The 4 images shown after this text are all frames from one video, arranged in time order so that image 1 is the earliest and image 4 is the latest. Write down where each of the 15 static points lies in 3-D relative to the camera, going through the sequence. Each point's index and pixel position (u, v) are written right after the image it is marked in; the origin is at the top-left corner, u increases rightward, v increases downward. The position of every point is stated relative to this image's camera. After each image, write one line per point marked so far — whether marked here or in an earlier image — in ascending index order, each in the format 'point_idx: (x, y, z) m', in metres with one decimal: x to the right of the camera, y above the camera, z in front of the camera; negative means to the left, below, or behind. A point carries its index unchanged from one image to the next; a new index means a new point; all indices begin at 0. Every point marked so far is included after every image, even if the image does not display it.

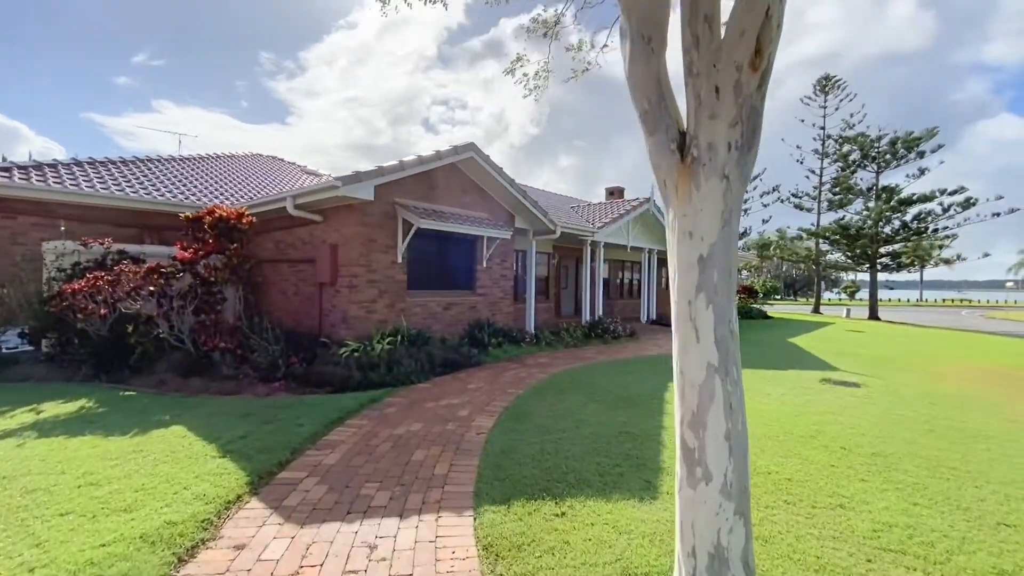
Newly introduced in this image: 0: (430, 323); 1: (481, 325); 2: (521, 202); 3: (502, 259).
0: (-1.7, -0.8, +9.9) m
1: (-0.7, -0.8, +10.6) m
2: (+0.2, +2.0, +11.3) m
3: (-0.2, +0.7, +11.5) m
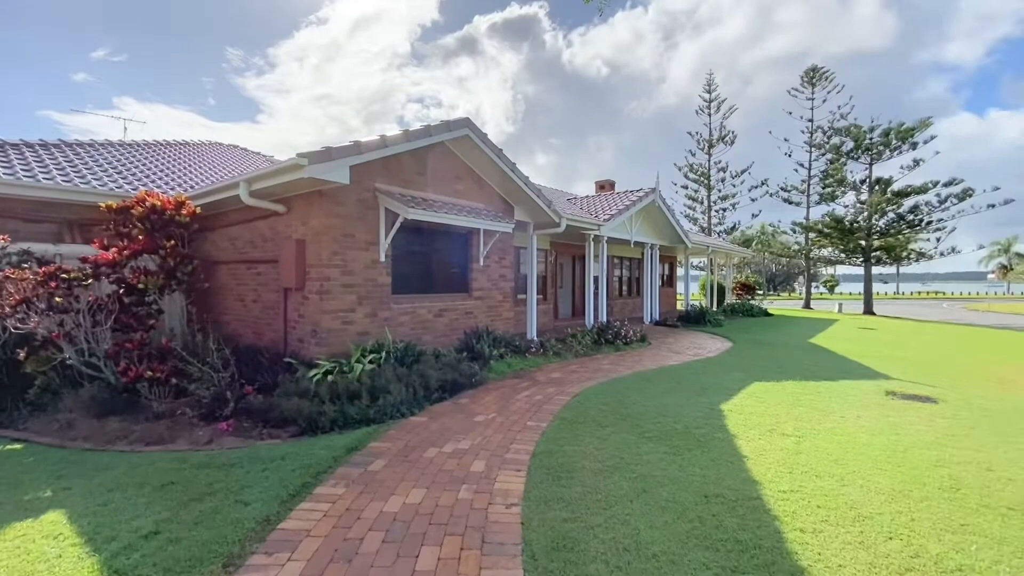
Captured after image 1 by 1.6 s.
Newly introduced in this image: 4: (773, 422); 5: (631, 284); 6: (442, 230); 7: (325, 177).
0: (-1.7, -0.8, +8.3) m
1: (-0.6, -0.9, +9.1) m
2: (+0.2, +2.0, +9.8) m
3: (-0.2, +0.7, +9.9) m
4: (+3.1, -1.6, +5.6) m
5: (+4.6, +0.2, +18.4) m
6: (-1.4, +1.1, +8.8) m
7: (-2.5, +1.5, +6.4) m
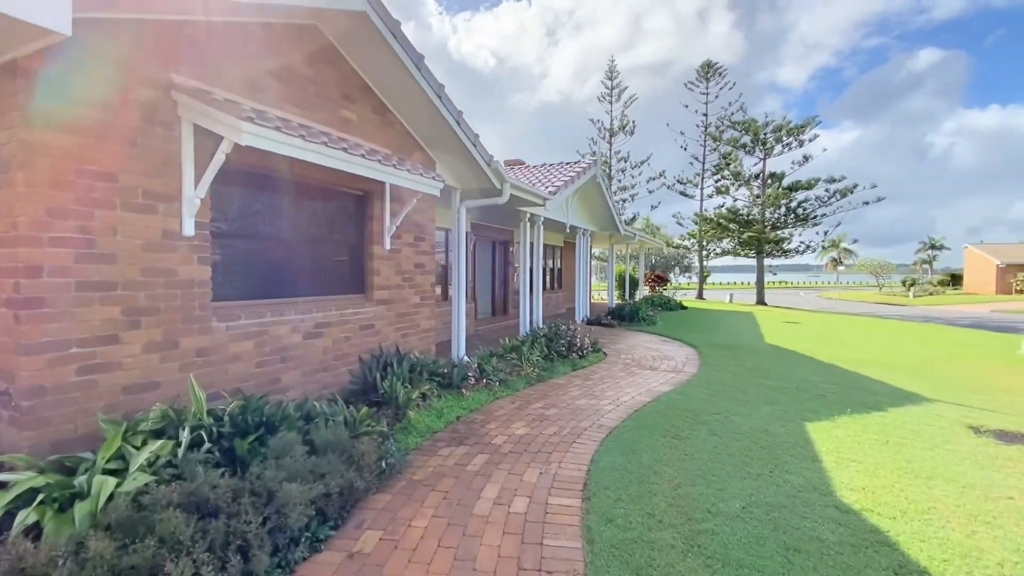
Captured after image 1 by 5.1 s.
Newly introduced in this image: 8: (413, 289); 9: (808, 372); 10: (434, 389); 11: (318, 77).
0: (-2.3, -0.8, +4.6) m
1: (-1.5, -0.9, +5.6) m
2: (-0.8, +2.1, +6.3) m
3: (-1.3, +0.7, +6.4) m
4: (+3.0, -1.6, +3.1) m
5: (+1.4, +0.4, +15.8) m
6: (-2.2, +1.1, +5.1) m
7: (-2.7, +1.4, +2.5) m
8: (-1.3, 0.0, +6.4) m
9: (+4.9, -1.4, +7.9) m
10: (-0.9, -1.2, +5.7) m
11: (-2.1, +2.3, +5.1) m
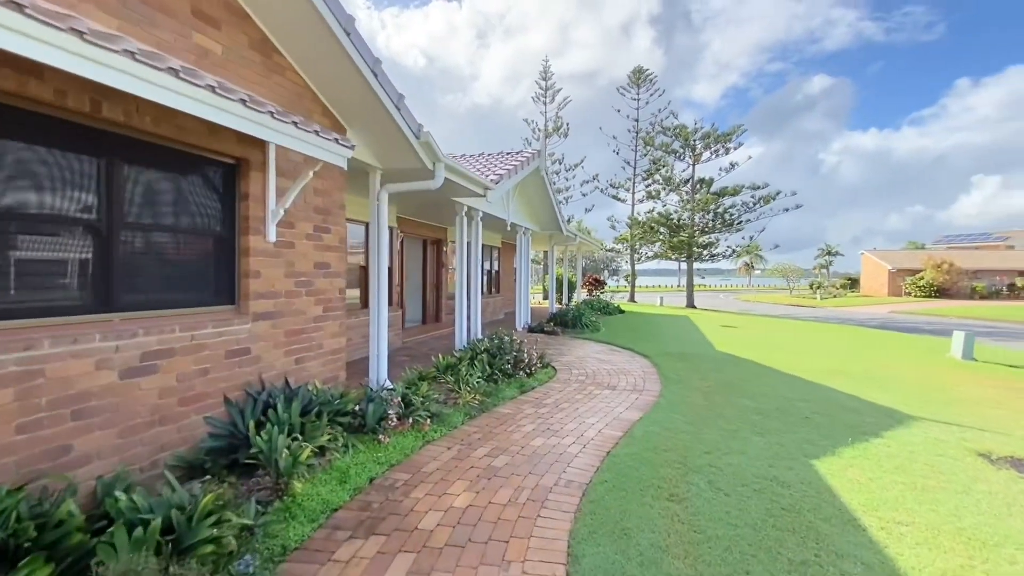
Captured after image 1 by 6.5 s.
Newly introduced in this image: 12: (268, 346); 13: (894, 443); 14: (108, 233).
0: (-2.7, -0.9, +2.8) m
1: (-2.0, -0.9, +3.9) m
2: (-1.5, +2.0, +4.8) m
3: (-2.0, +0.6, +4.8) m
4: (+2.7, -1.7, +2.1) m
5: (-0.6, +0.3, +14.5) m
6: (-2.6, +1.0, +3.3) m
7: (-2.8, +1.4, +0.7) m
8: (-2.0, -0.1, +4.8) m
9: (+4.0, -1.5, +7.1) m
10: (-1.5, -1.3, +4.2) m
11: (-2.5, +2.2, +3.3) m
12: (-2.2, -0.5, +4.3) m
13: (+4.0, -1.6, +4.9) m
14: (-2.8, +0.4, +3.0) m
